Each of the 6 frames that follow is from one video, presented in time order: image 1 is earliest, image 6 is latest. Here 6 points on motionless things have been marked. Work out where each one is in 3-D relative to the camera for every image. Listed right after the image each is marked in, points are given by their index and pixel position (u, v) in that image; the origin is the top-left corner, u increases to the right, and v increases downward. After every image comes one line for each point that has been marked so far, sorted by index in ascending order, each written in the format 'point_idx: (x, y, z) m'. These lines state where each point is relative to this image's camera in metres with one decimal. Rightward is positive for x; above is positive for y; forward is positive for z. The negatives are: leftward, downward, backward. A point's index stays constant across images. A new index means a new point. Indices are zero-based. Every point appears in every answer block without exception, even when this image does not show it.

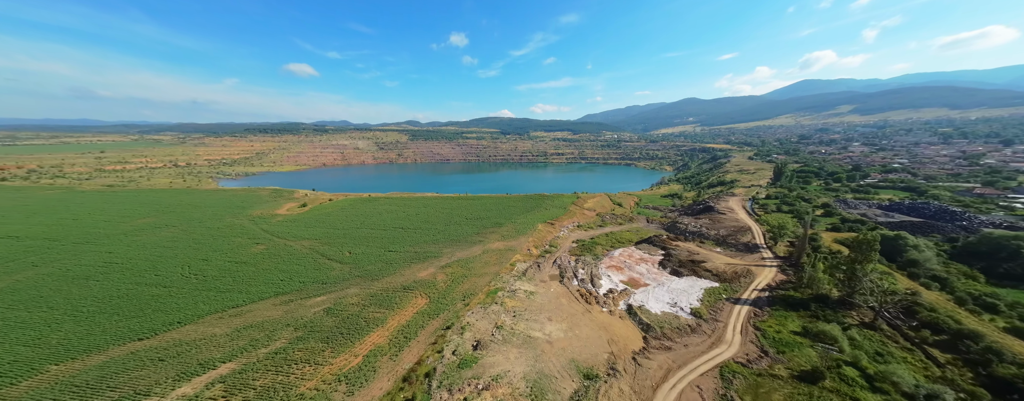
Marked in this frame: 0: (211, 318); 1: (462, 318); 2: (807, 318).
0: (-22.0, -8.6, +19.5) m
1: (-3.6, -8.6, +19.6) m
2: (+21.3, -8.5, +19.2) m
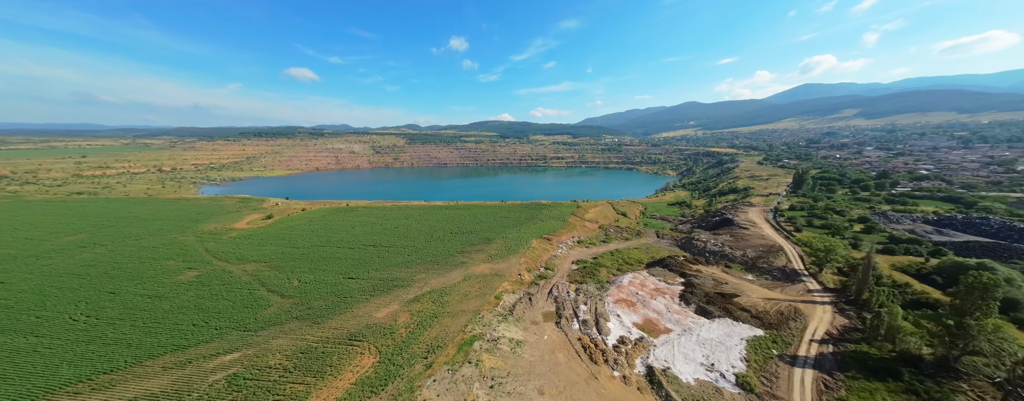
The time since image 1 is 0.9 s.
0: (-23.3, -10.0, +13.9) m
1: (-4.9, -10.0, +14.0) m
2: (+20.0, -9.9, +13.6) m
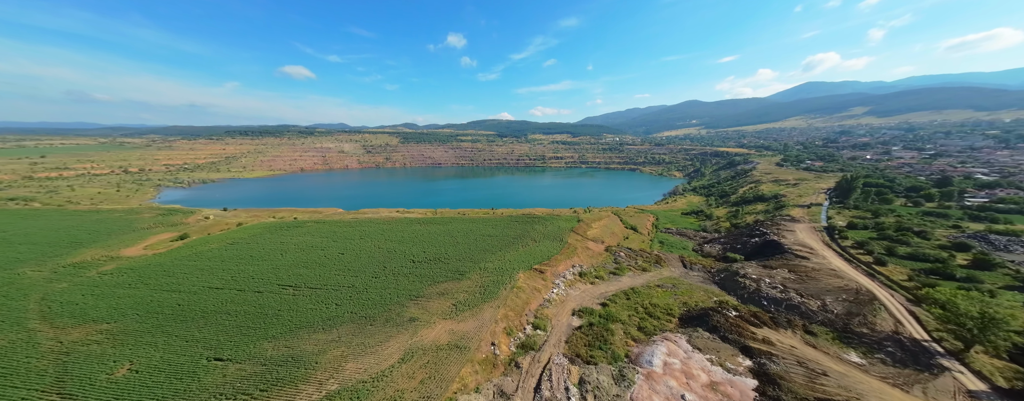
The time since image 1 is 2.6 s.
0: (-25.4, -12.2, +4.4) m
1: (-7.0, -12.2, +4.5) m
2: (+18.0, -12.0, +4.2) m
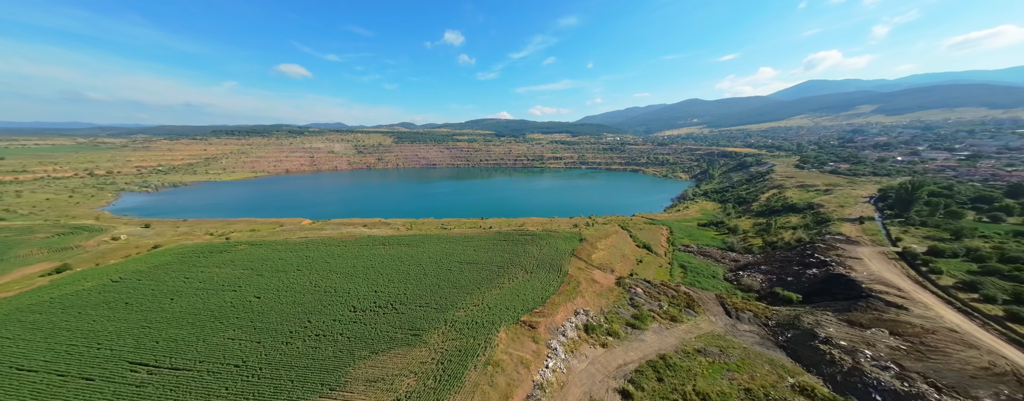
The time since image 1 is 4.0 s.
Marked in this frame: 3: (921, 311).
0: (-26.9, -14.2, -3.7) m
1: (-8.5, -14.2, -3.5) m
2: (+16.4, -14.0, -3.7) m
3: (+29.9, -7.9, +19.4) m
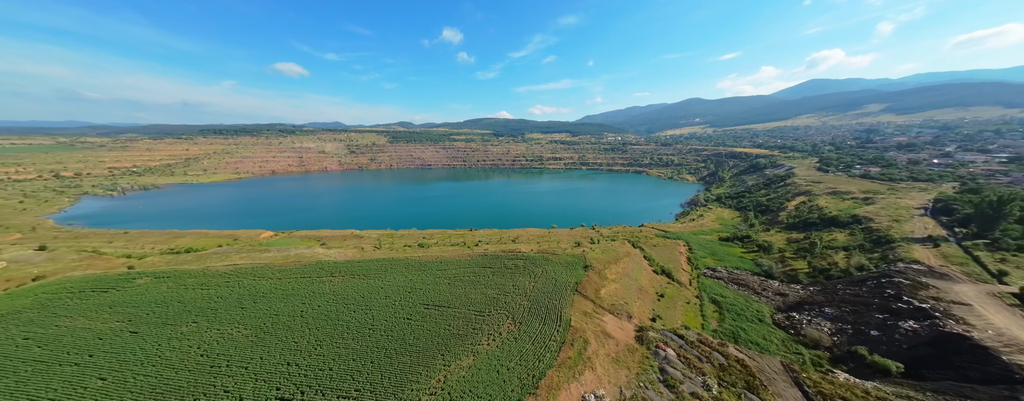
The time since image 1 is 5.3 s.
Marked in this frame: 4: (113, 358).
0: (-28.2, -16.1, -11.0) m
1: (-9.8, -16.0, -10.7) m
2: (+15.1, -15.9, -11.0) m
3: (+28.6, -9.7, +12.2) m
4: (-24.3, -9.4, +16.8) m
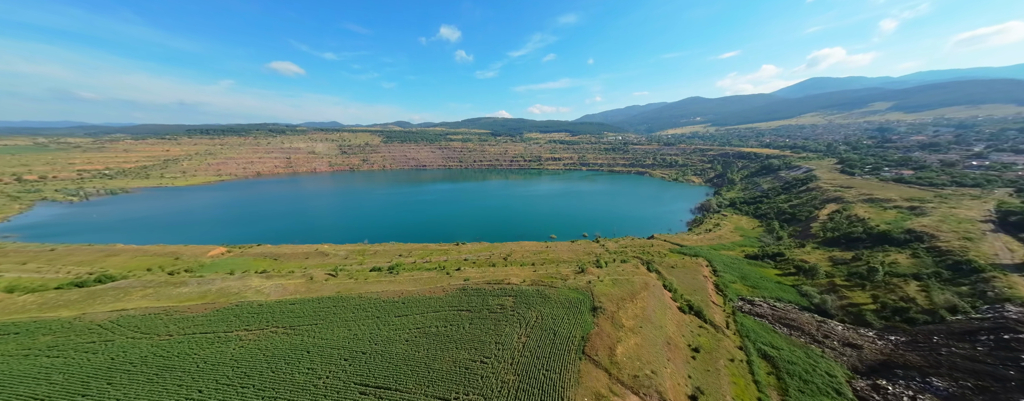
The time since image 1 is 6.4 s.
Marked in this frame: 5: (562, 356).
0: (-29.3, -17.9, -17.7) m
1: (-10.9, -17.8, -17.4) m
2: (+14.1, -17.6, -17.6) m
3: (+27.5, -11.4, +5.6) m
4: (-25.5, -11.2, +10.1) m
5: (+3.5, -9.7, +17.6) m
